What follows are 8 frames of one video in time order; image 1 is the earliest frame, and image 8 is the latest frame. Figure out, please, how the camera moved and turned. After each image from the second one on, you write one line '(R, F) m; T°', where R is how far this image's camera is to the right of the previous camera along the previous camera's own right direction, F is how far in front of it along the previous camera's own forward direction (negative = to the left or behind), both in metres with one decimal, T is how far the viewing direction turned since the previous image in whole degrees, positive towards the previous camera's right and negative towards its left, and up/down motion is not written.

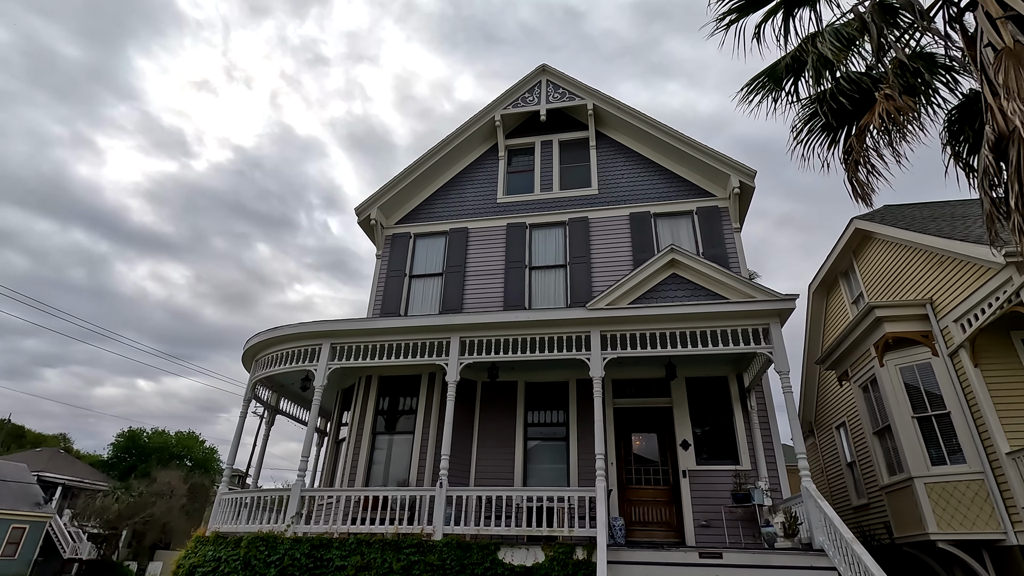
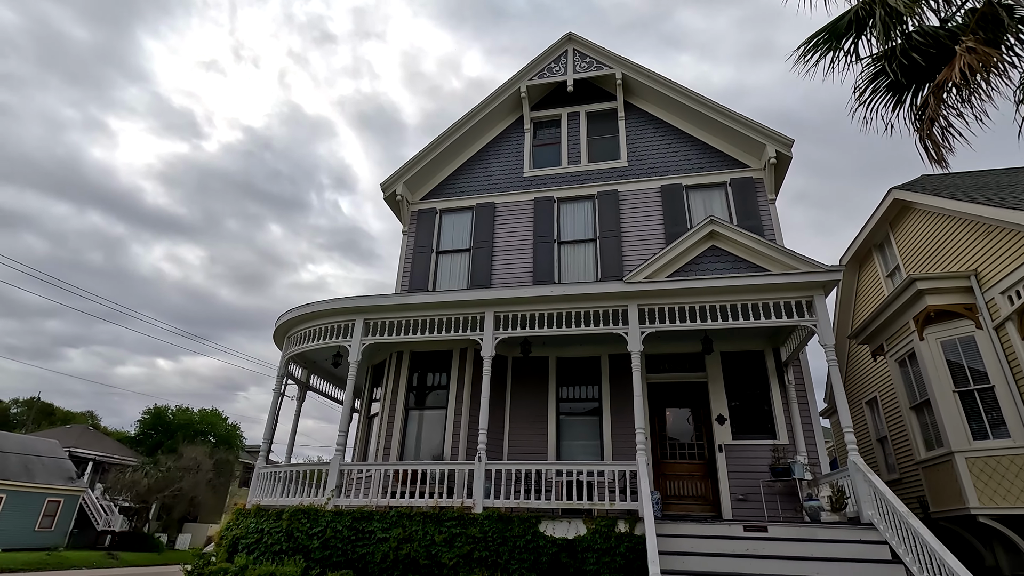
(-0.4, +0.1) m; -1°
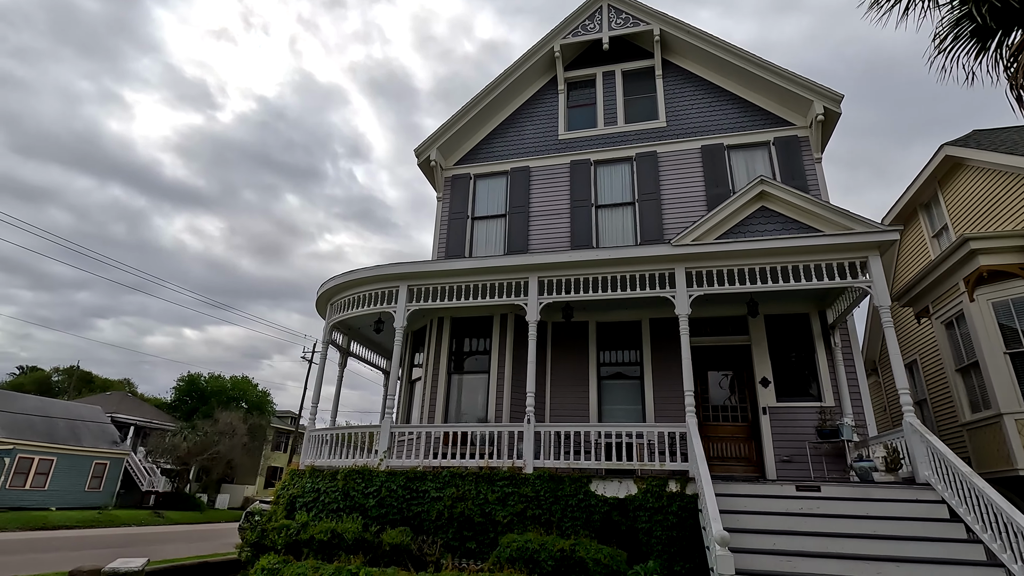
(-0.5, 0.0) m; -2°
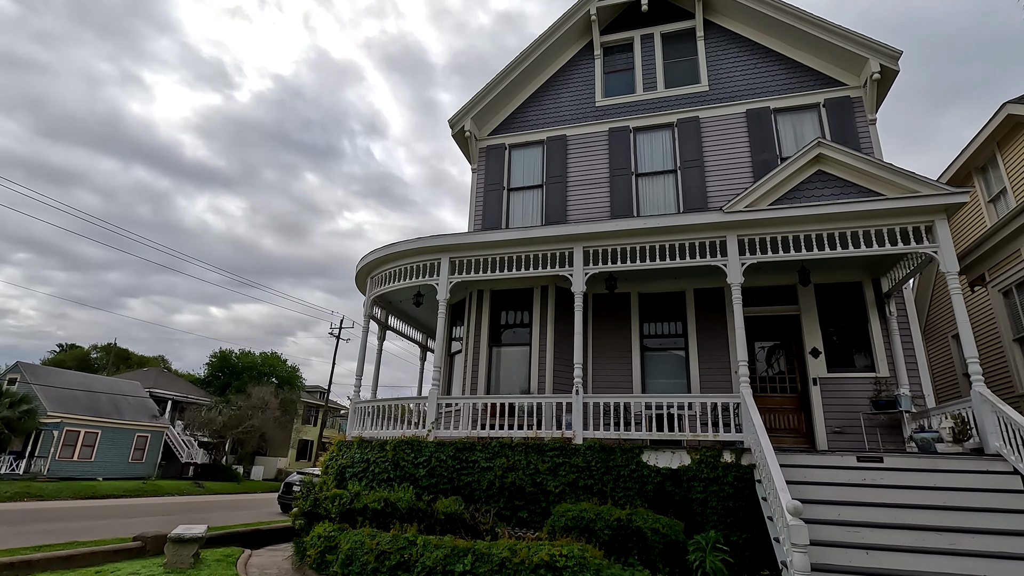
(-0.4, +0.1) m; -2°
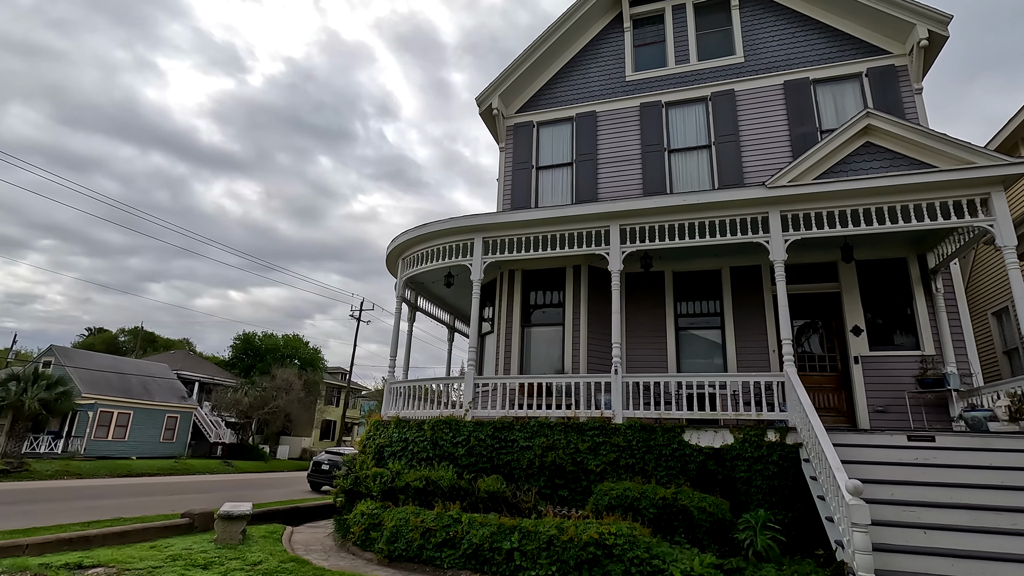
(-0.3, +0.1) m; -2°
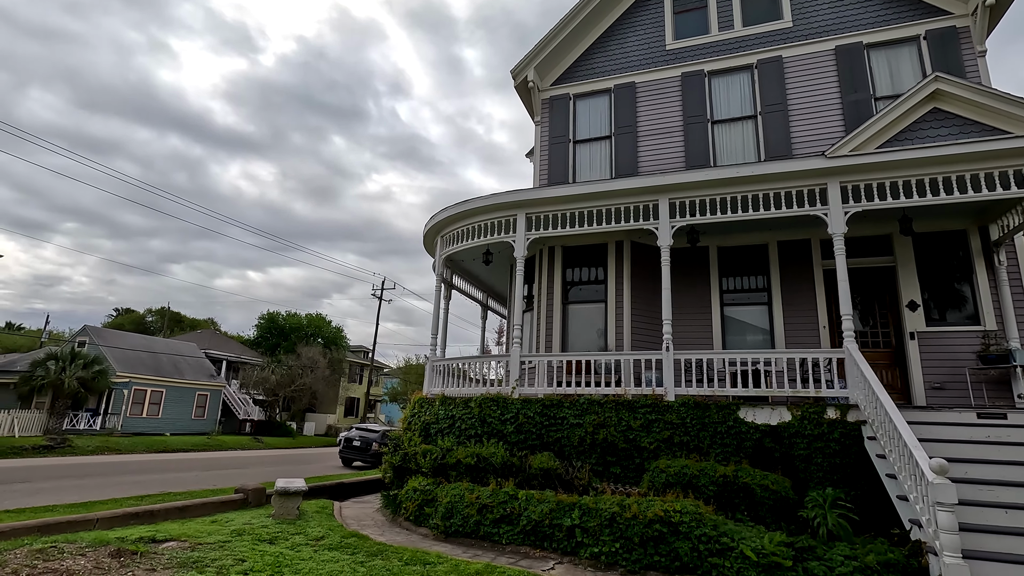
(-0.5, +0.1) m; -2°
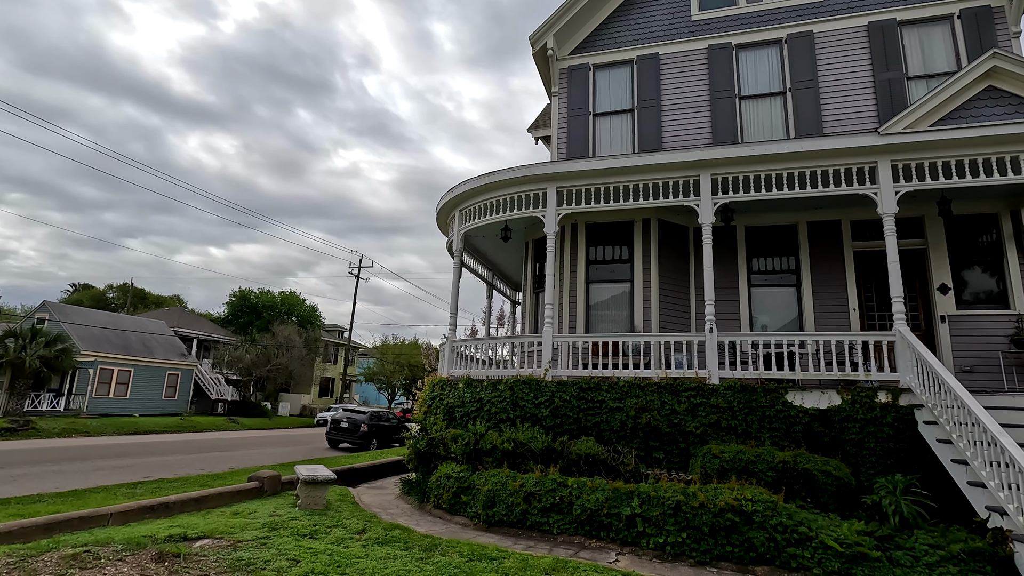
(-0.9, +0.4) m; +3°
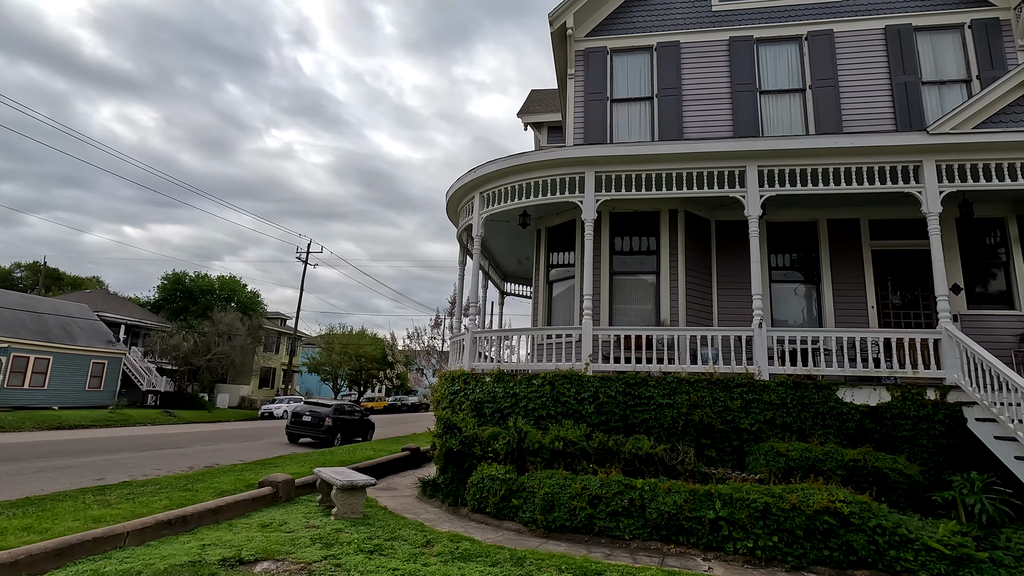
(-1.3, +0.6) m; +6°
